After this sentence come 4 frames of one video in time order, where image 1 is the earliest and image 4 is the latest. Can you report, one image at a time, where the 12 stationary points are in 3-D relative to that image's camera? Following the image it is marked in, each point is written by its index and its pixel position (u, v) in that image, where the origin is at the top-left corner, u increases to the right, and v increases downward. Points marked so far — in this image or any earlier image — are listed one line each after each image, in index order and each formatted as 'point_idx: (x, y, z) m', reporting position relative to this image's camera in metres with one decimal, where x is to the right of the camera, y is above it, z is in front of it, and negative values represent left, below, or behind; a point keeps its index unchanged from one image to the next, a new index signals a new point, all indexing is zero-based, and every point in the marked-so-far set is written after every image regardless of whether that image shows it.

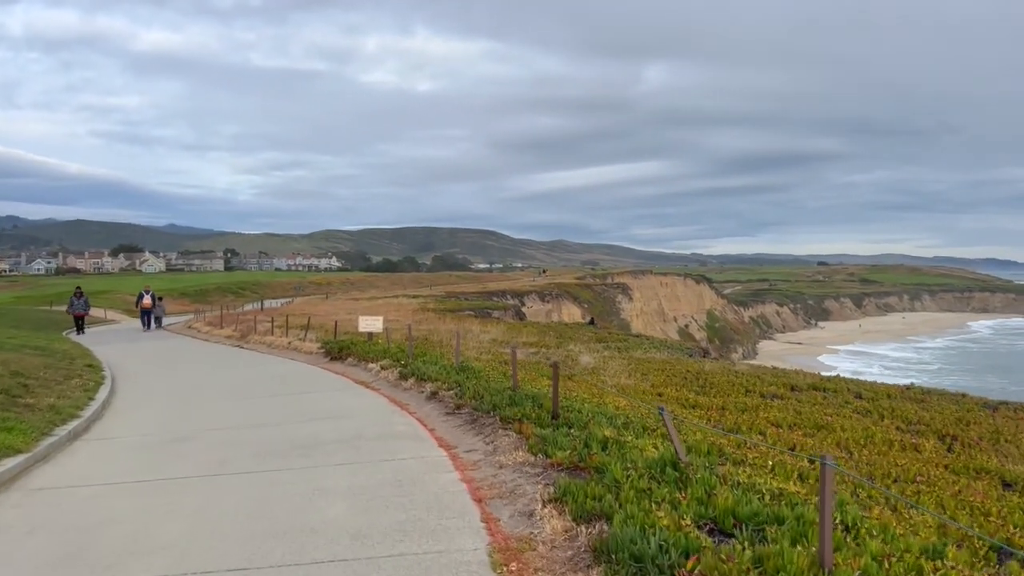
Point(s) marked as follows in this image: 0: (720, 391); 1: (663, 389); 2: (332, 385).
0: (+4.0, -2.0, +16.5) m
1: (+2.9, -2.0, +16.9) m
2: (-3.2, -1.7, +15.6) m
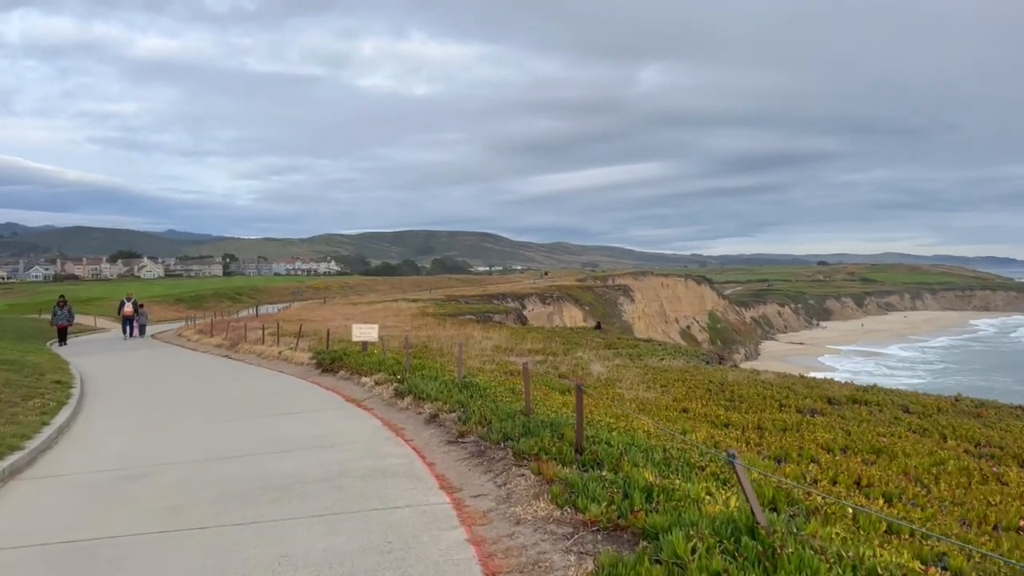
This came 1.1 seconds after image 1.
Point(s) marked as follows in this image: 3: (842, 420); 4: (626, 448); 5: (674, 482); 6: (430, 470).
0: (+4.1, -2.0, +14.9) m
1: (+3.1, -2.0, +15.3) m
2: (-3.1, -1.9, +14.0) m
3: (+5.0, -2.0, +13.2) m
4: (+1.0, -1.5, +8.0) m
5: (+1.2, -1.5, +6.6) m
6: (-0.8, -1.7, +8.3) m
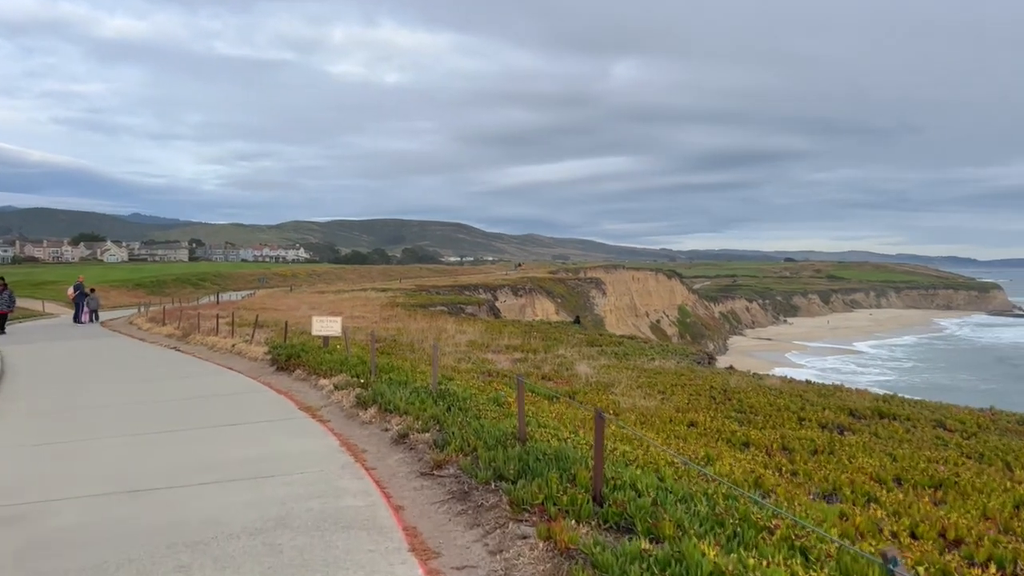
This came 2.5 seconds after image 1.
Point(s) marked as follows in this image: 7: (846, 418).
0: (+3.8, -2.0, +13.0) m
1: (+2.8, -1.9, +13.4) m
2: (-3.3, -1.7, +11.9) m
3: (+4.8, -2.0, +11.4) m
4: (+1.0, -1.4, +6.0) m
5: (+1.2, -1.5, +4.6) m
6: (-0.8, -1.7, +6.3) m
7: (+5.1, -2.0, +13.3) m
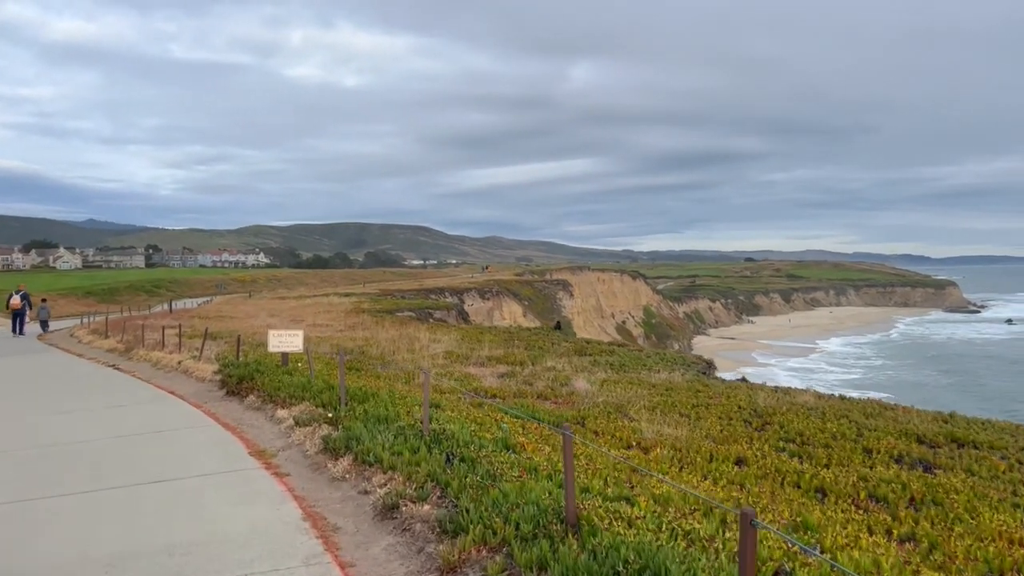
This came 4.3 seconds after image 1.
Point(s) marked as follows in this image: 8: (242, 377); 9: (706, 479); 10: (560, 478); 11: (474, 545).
0: (+3.9, -2.0, +10.7) m
1: (+2.8, -2.0, +11.0) m
2: (-3.2, -1.8, +9.3) m
3: (+4.9, -2.0, +9.1) m
4: (+1.4, -1.5, +3.6) m
5: (+1.7, -1.5, +2.2) m
6: (-0.5, -1.8, +3.8) m
7: (+5.1, -2.0, +11.0) m
8: (-4.7, -1.5, +15.1) m
9: (+2.1, -1.9, +9.0) m
10: (+0.3, -1.4, +6.5) m
11: (-0.2, -1.5, +5.2) m
